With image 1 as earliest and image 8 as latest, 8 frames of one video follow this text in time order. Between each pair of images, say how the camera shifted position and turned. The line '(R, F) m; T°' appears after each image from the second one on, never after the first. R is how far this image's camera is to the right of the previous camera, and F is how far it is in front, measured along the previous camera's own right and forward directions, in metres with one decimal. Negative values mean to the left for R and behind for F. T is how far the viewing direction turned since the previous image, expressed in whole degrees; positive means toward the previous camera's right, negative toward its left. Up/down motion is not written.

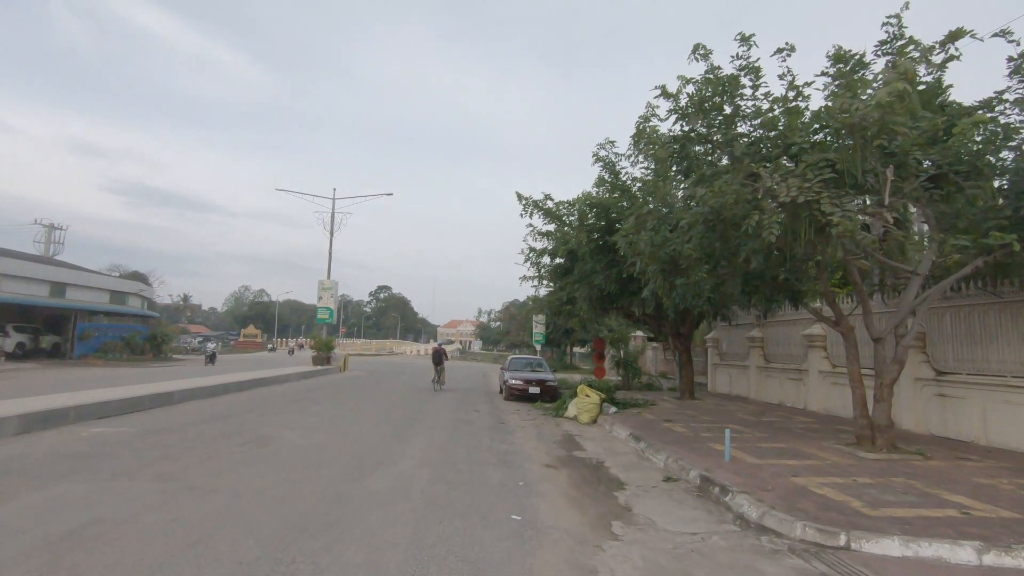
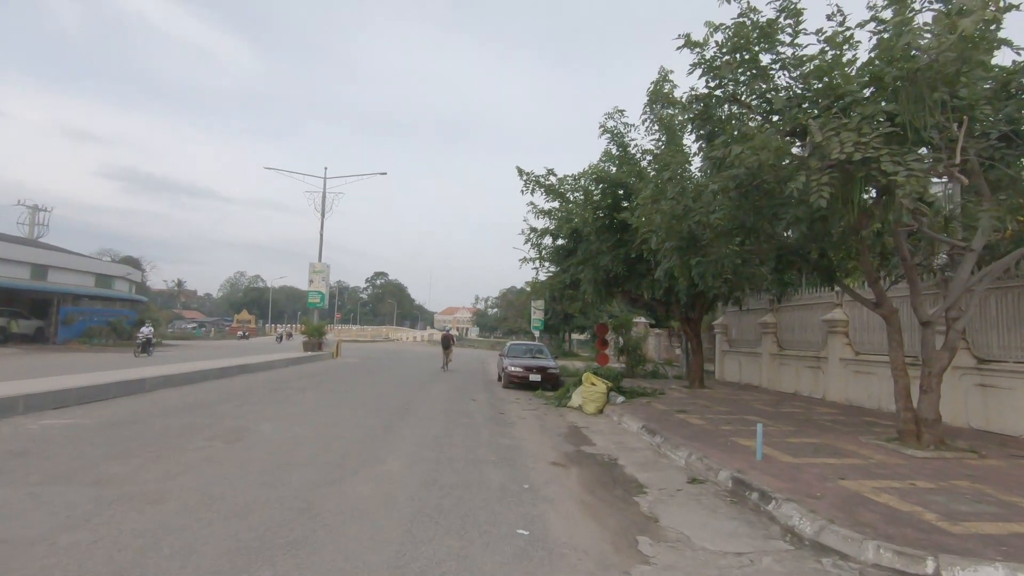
(-0.1, +1.2) m; 0°
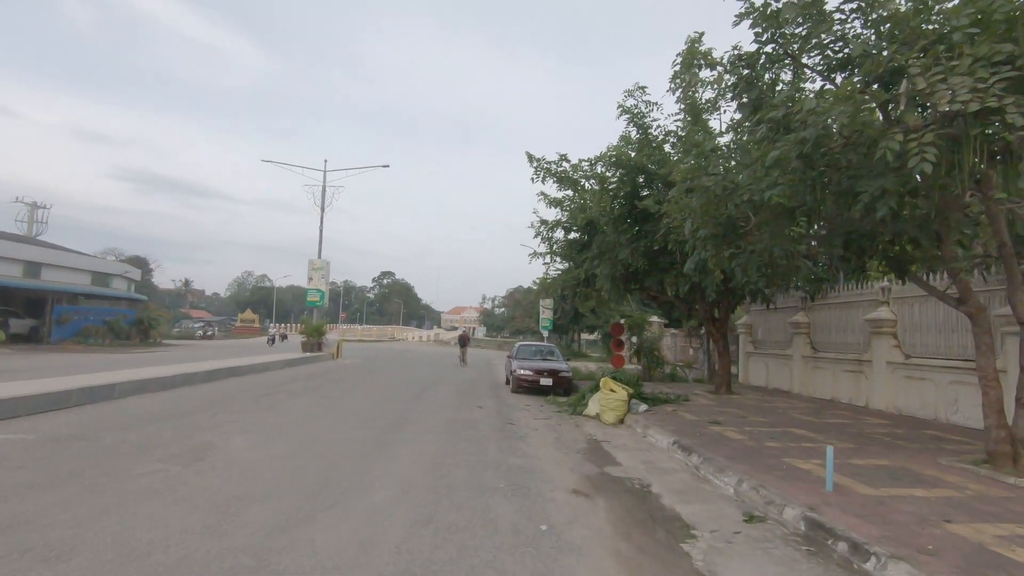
(-0.1, +1.5) m; -1°
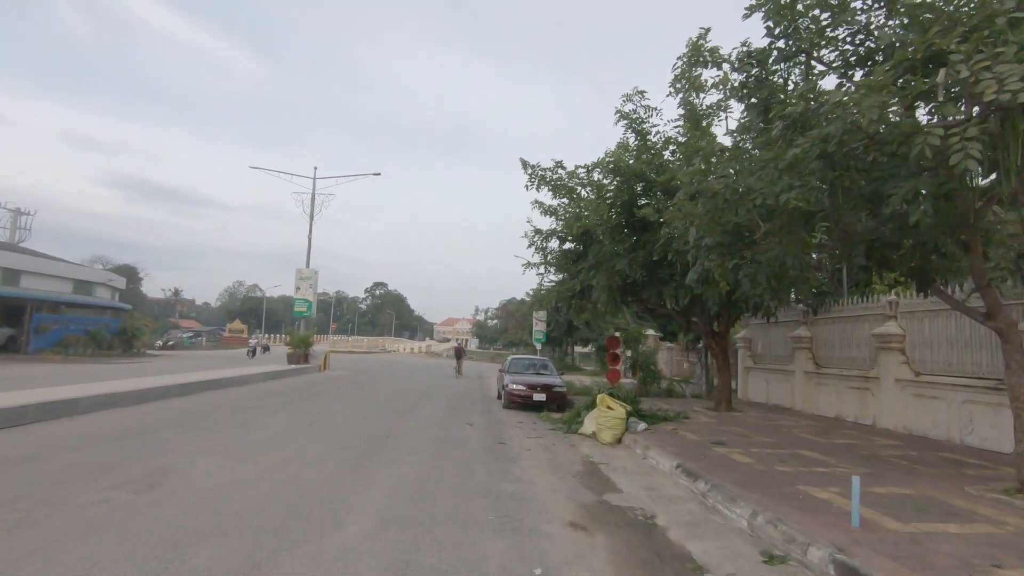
(0.0, +0.7) m; +1°
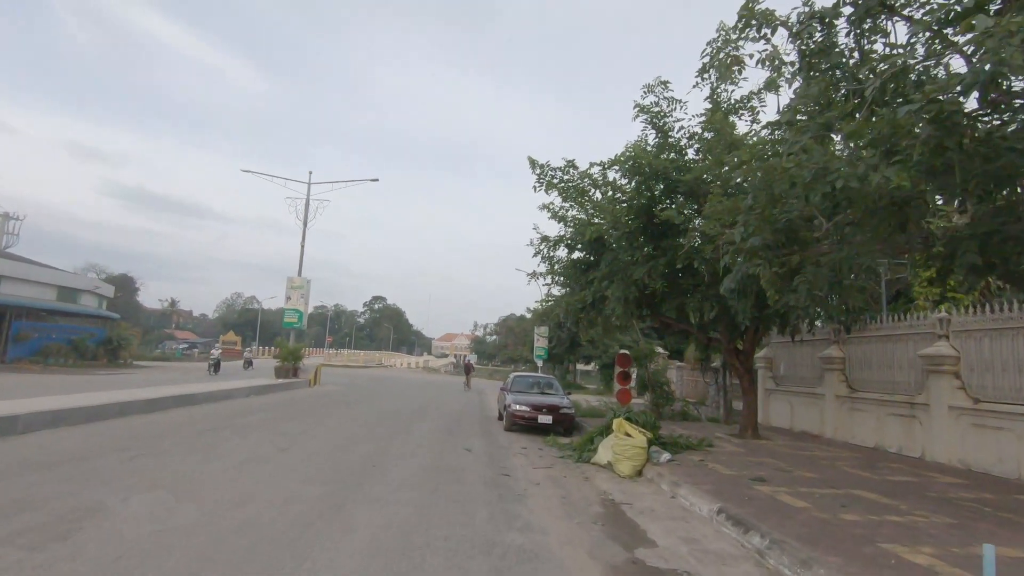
(-0.2, +1.5) m; 0°
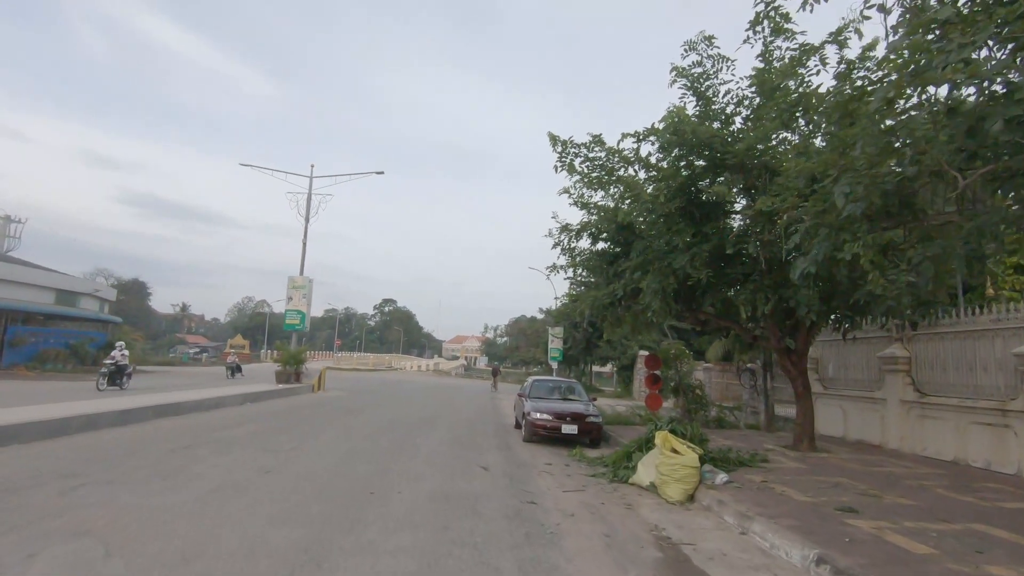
(-0.2, +1.8) m; -1°
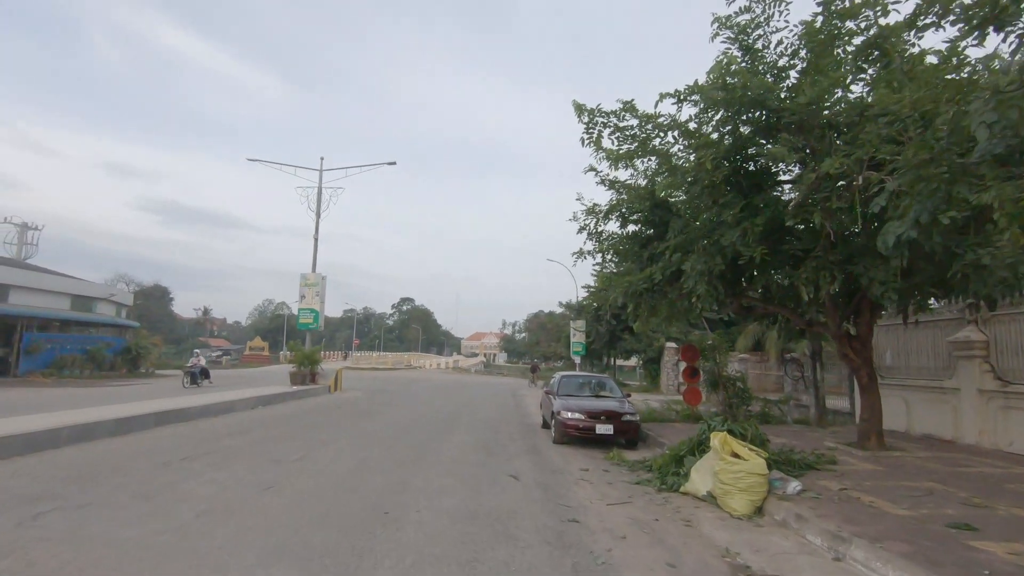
(-0.2, +1.3) m; -2°
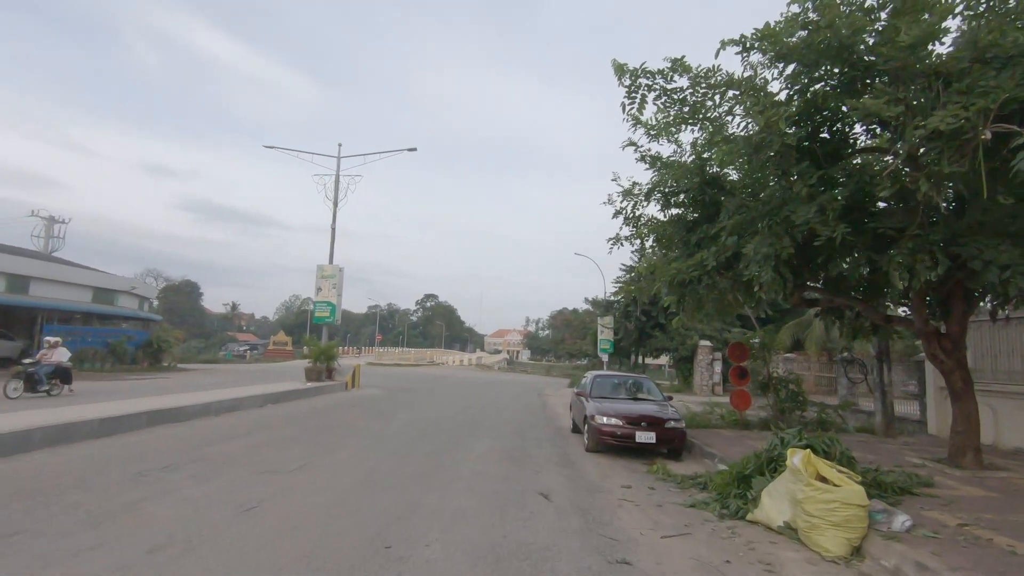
(-0.1, +1.5) m; -2°
